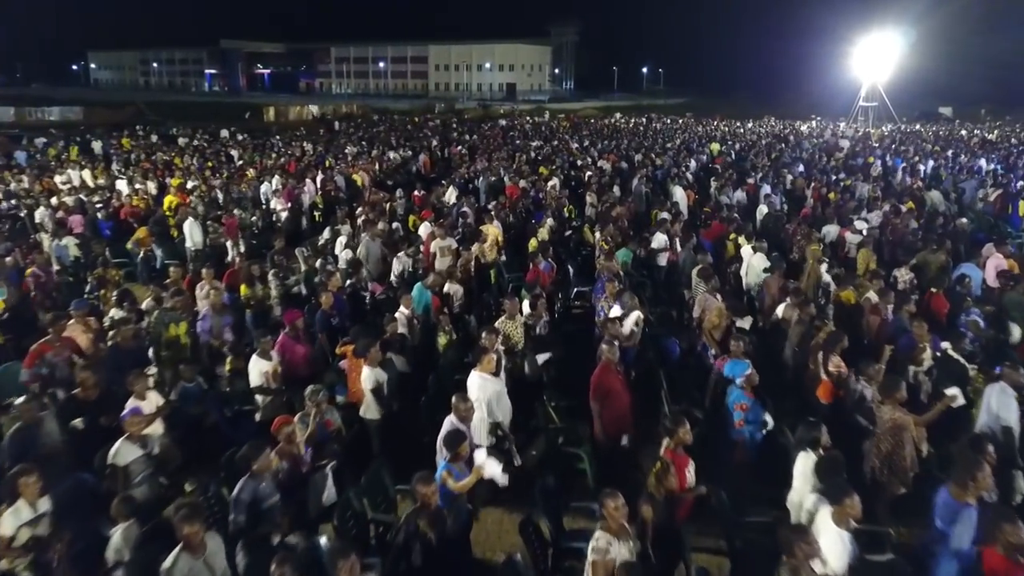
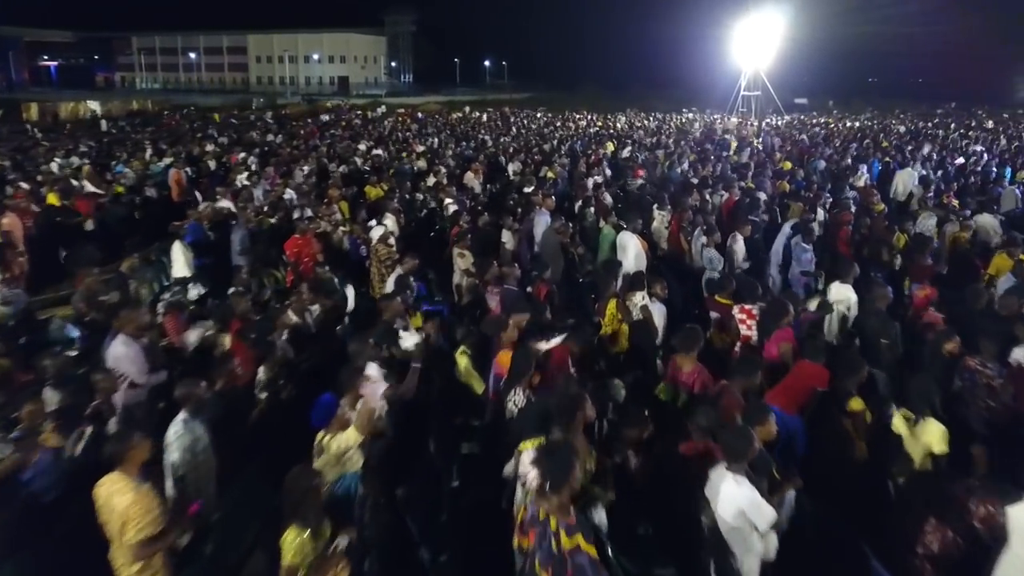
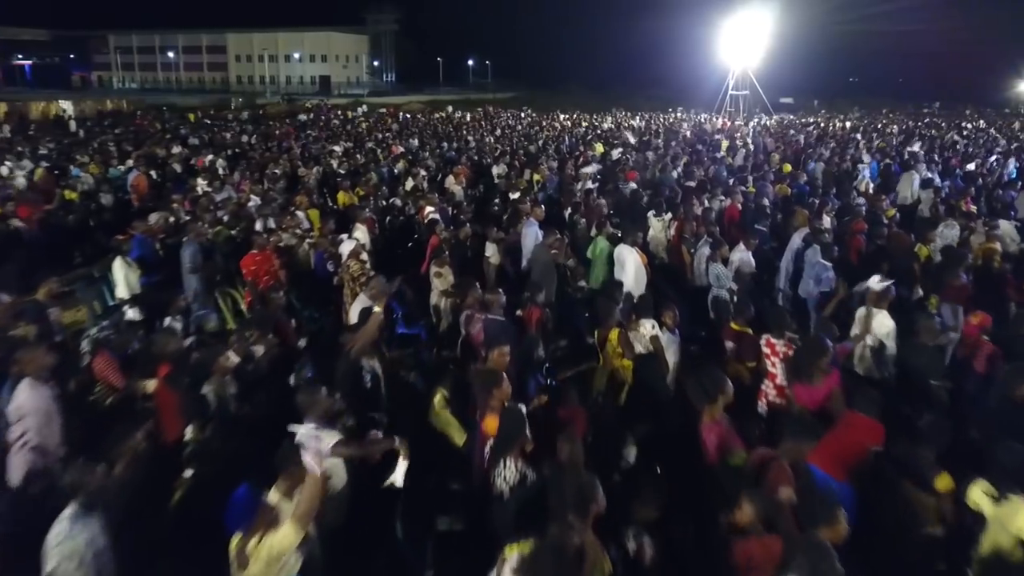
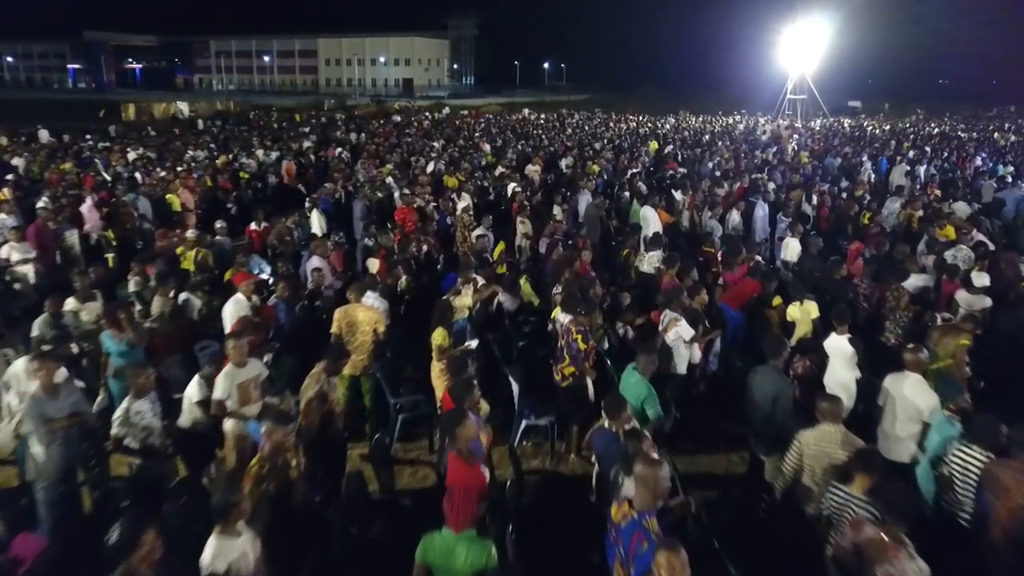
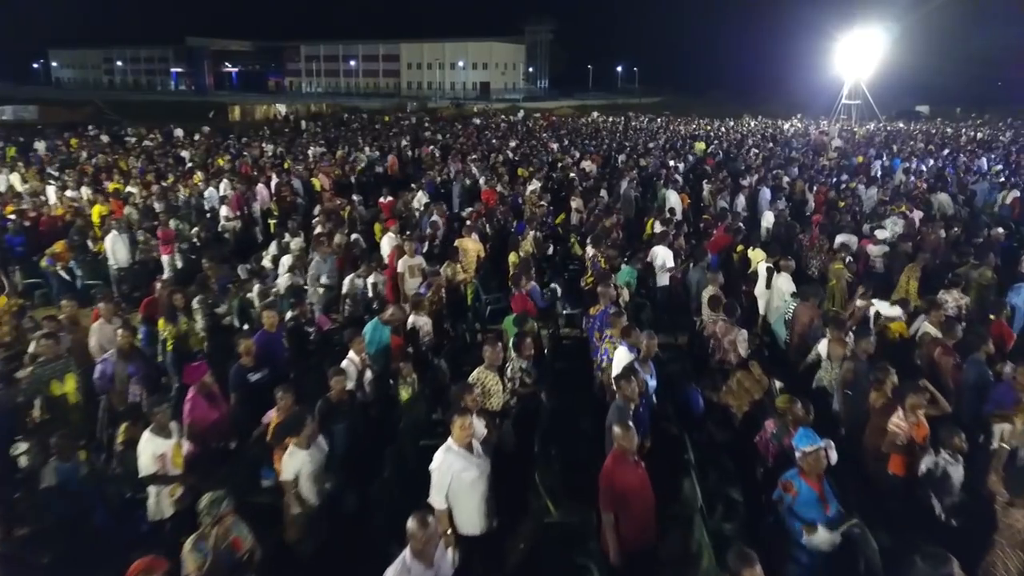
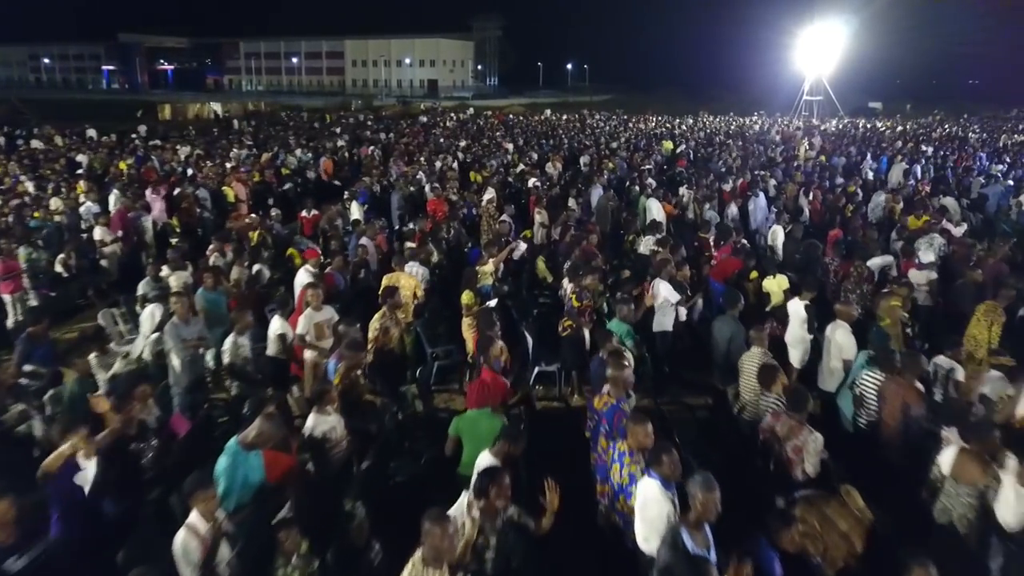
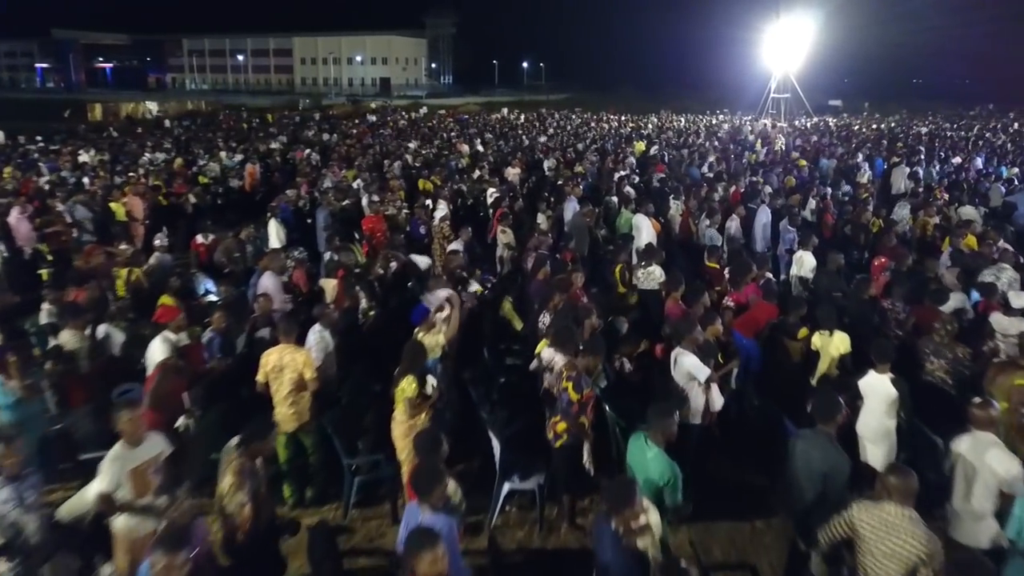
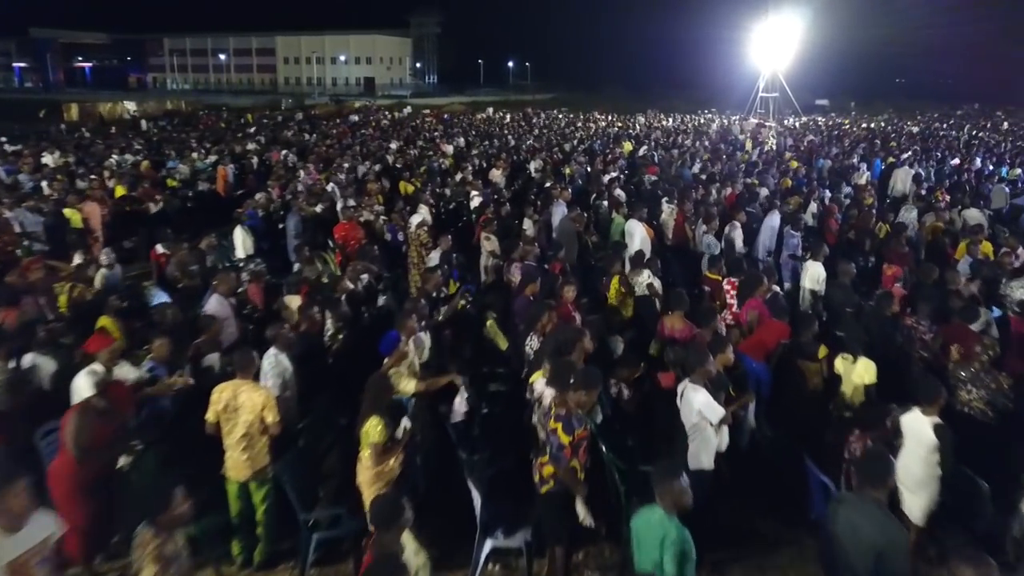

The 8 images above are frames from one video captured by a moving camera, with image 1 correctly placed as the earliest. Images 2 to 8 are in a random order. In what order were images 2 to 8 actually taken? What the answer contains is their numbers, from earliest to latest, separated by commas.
5, 6, 4, 7, 8, 2, 3
